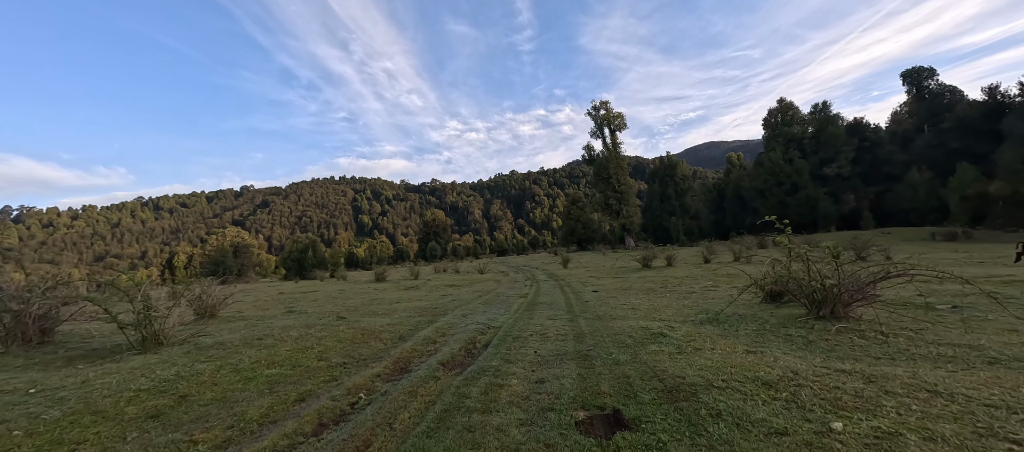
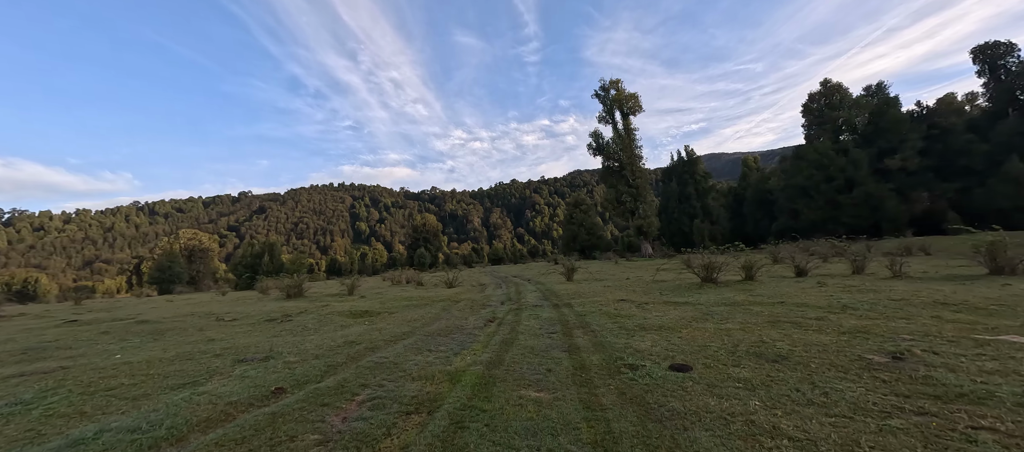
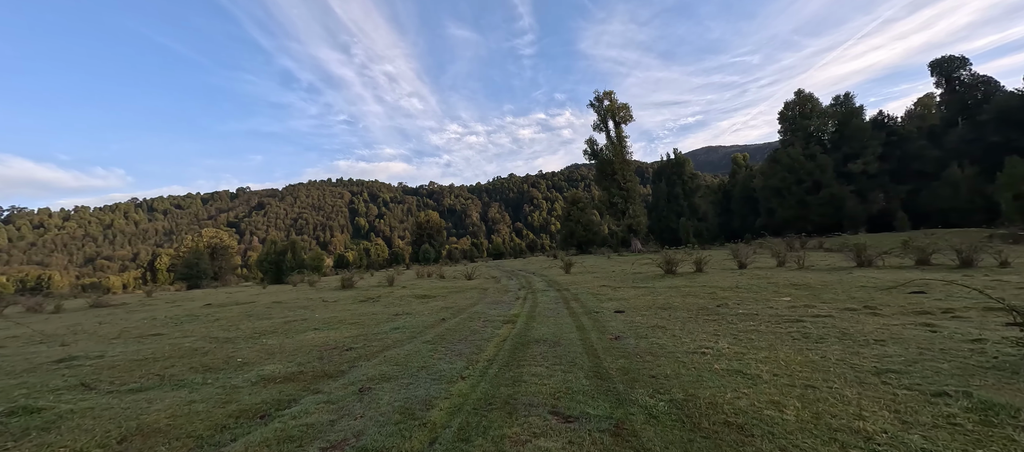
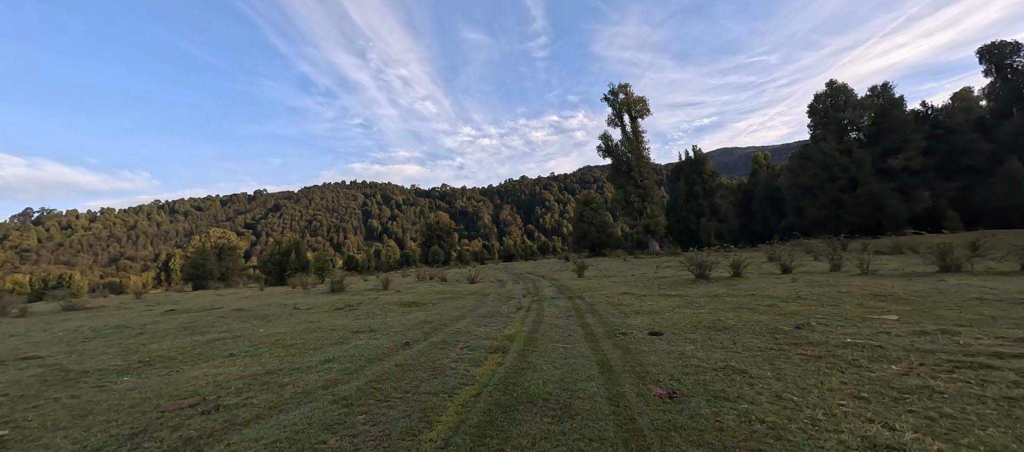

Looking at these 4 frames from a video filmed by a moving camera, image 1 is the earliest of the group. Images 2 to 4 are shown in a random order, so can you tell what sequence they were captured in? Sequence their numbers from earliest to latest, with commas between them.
3, 4, 2
